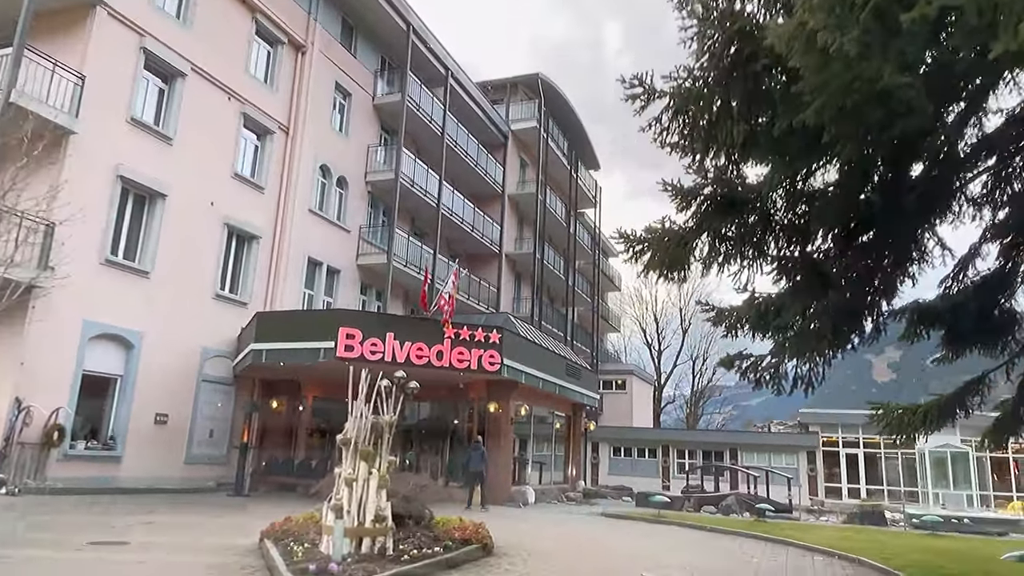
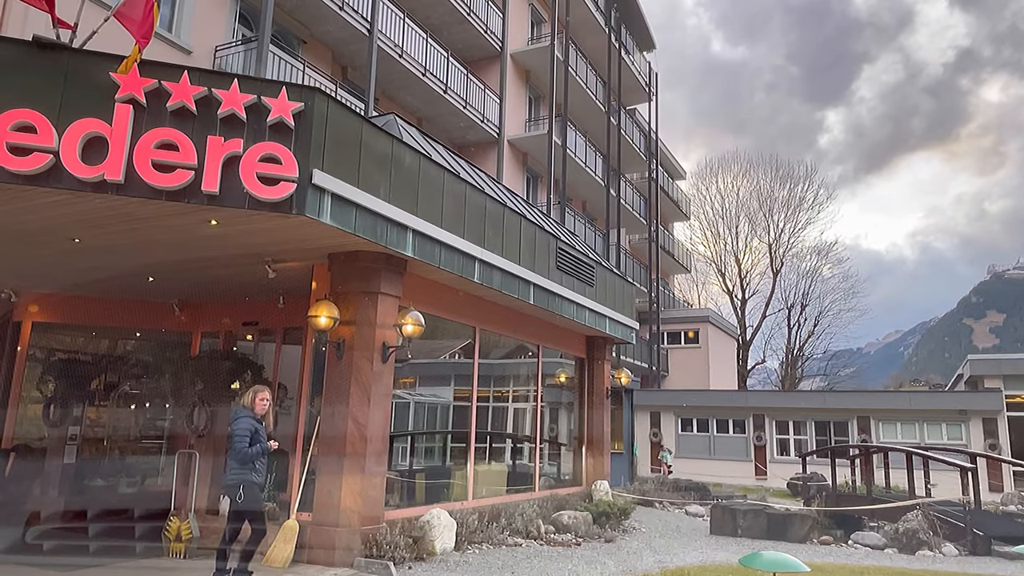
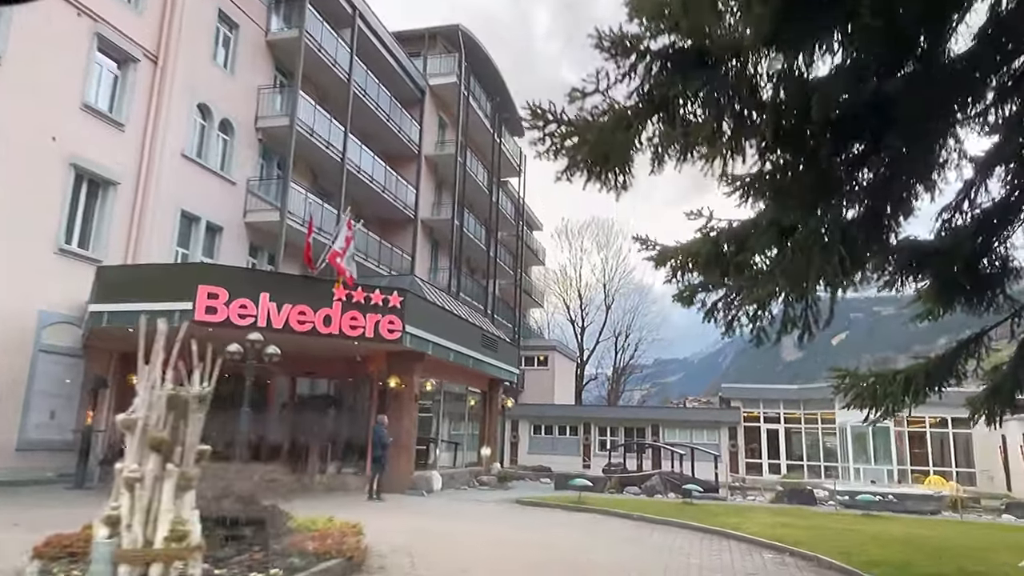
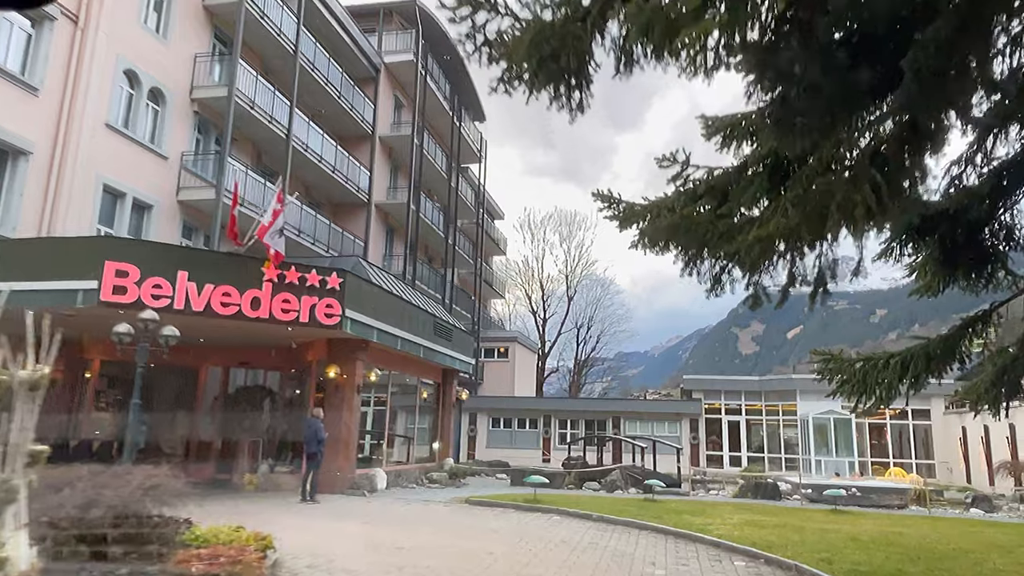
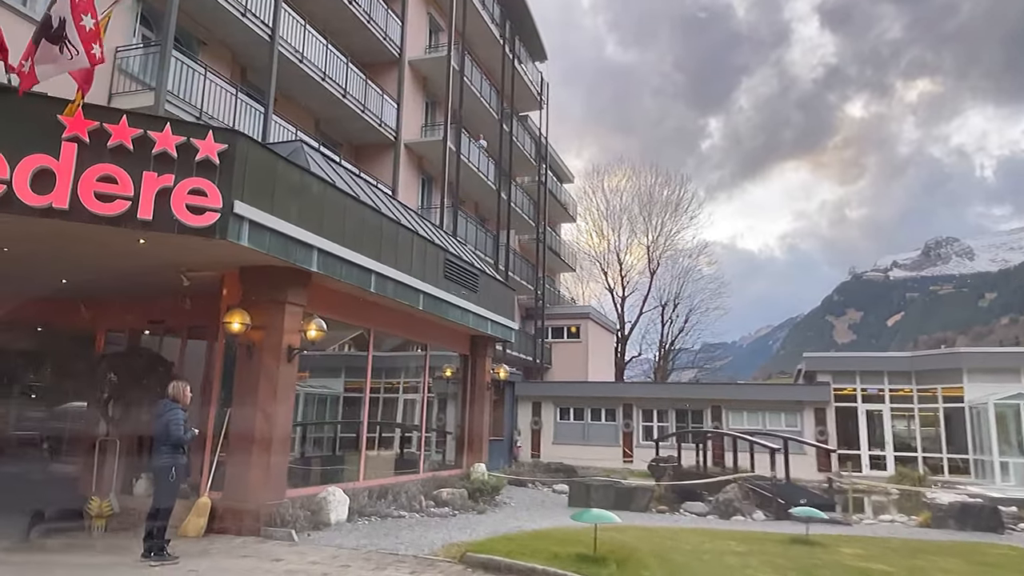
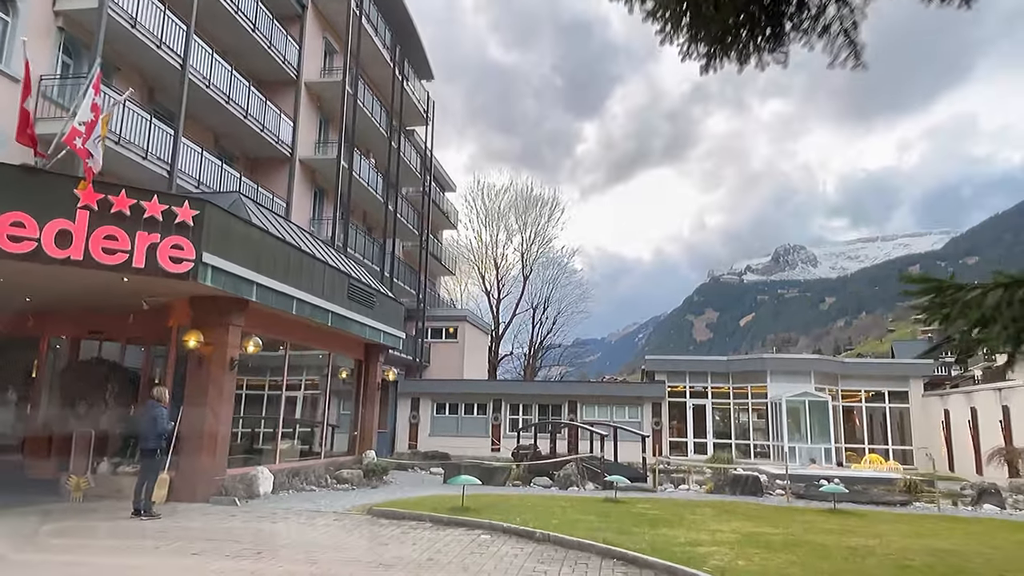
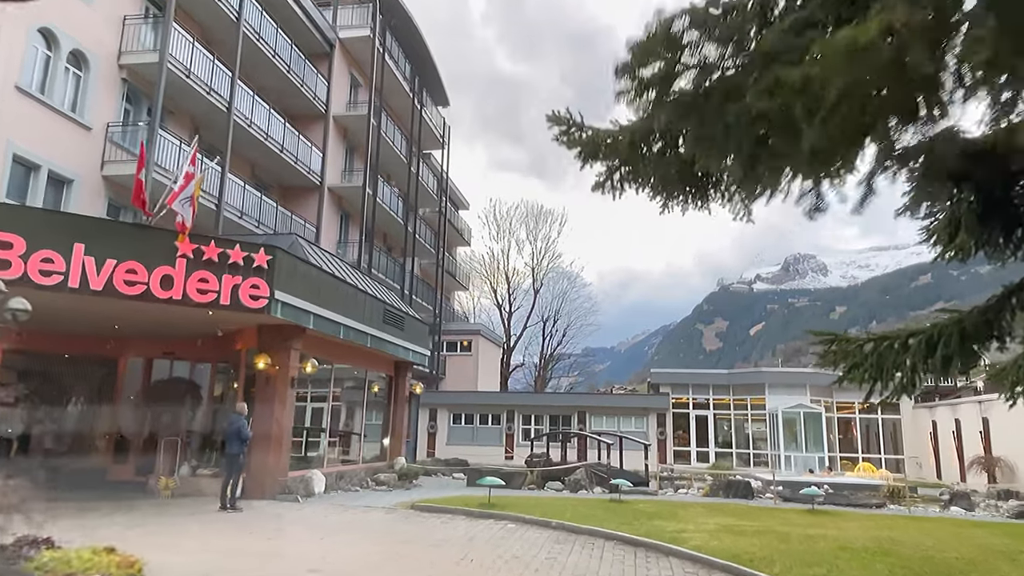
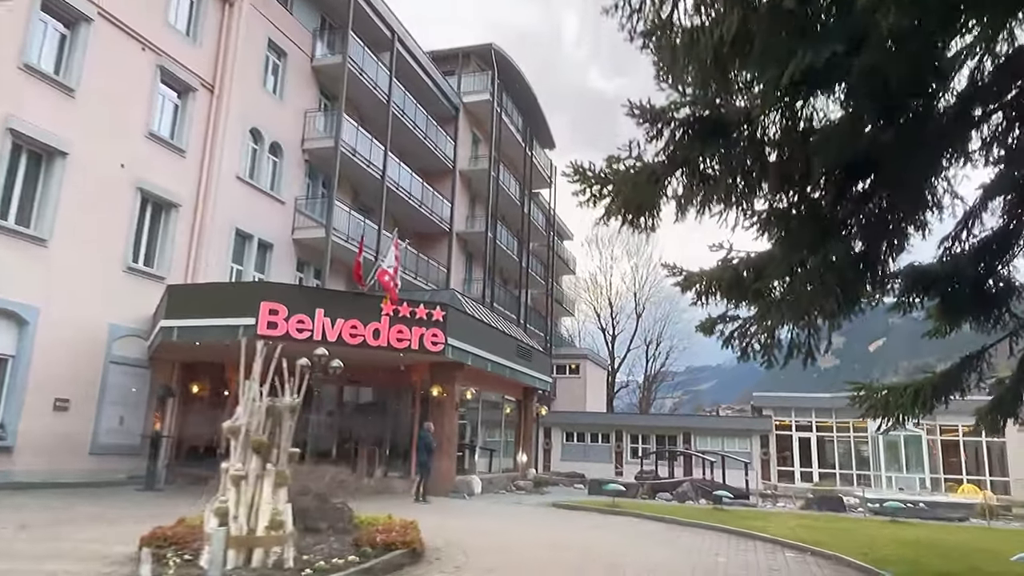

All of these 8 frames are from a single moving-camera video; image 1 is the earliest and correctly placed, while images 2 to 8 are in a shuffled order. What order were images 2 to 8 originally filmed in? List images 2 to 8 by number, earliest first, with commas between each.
8, 3, 4, 7, 6, 5, 2
